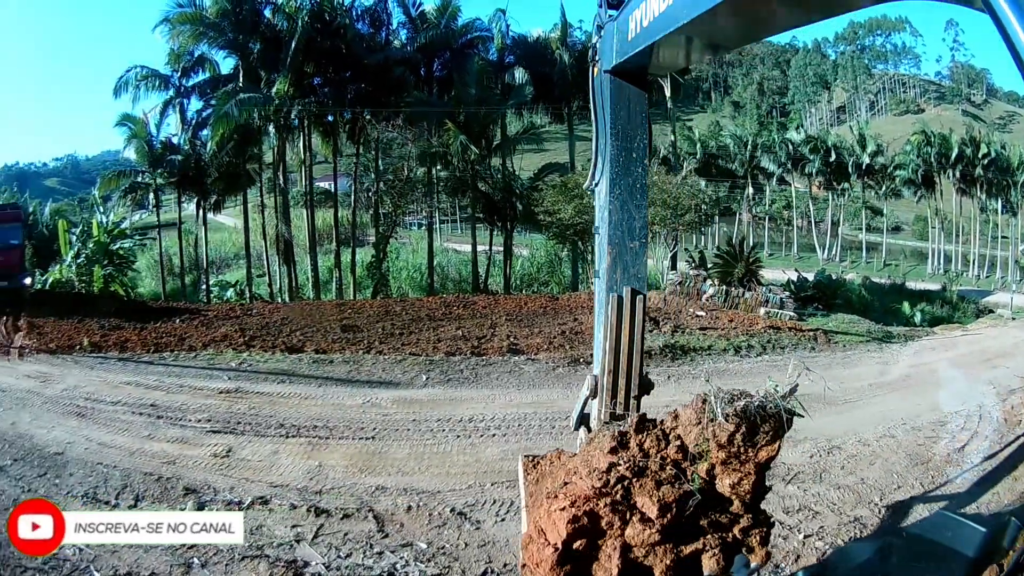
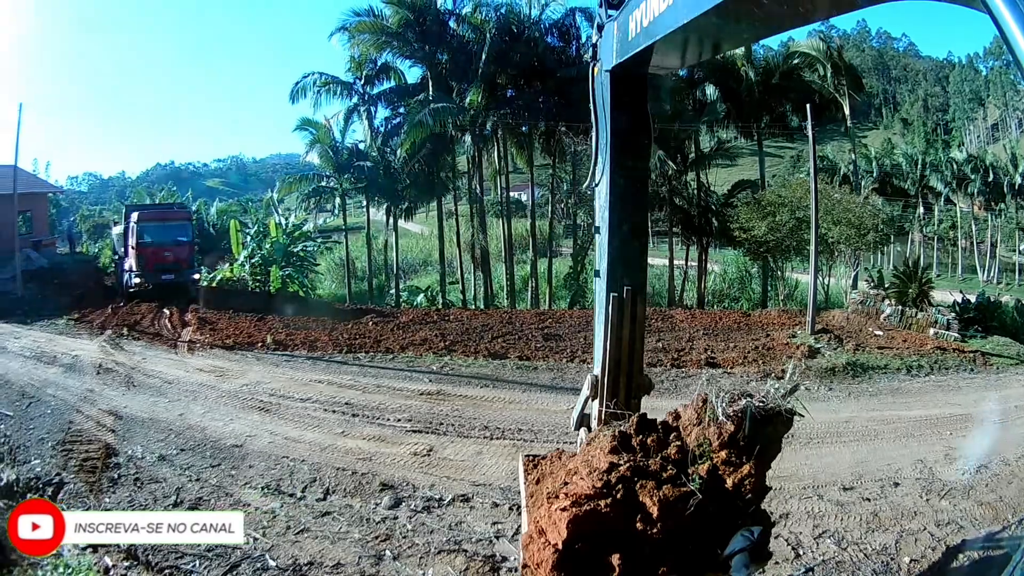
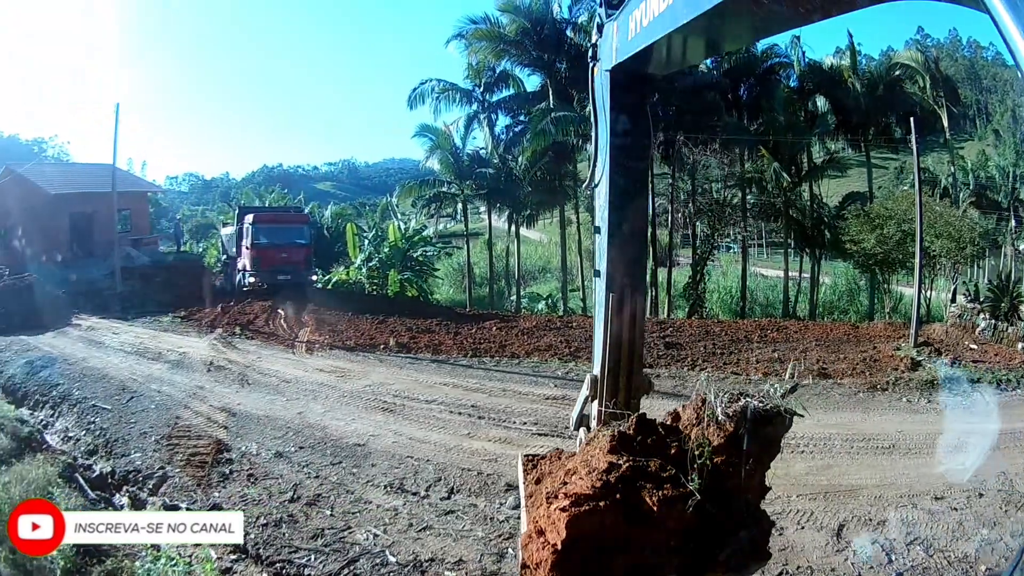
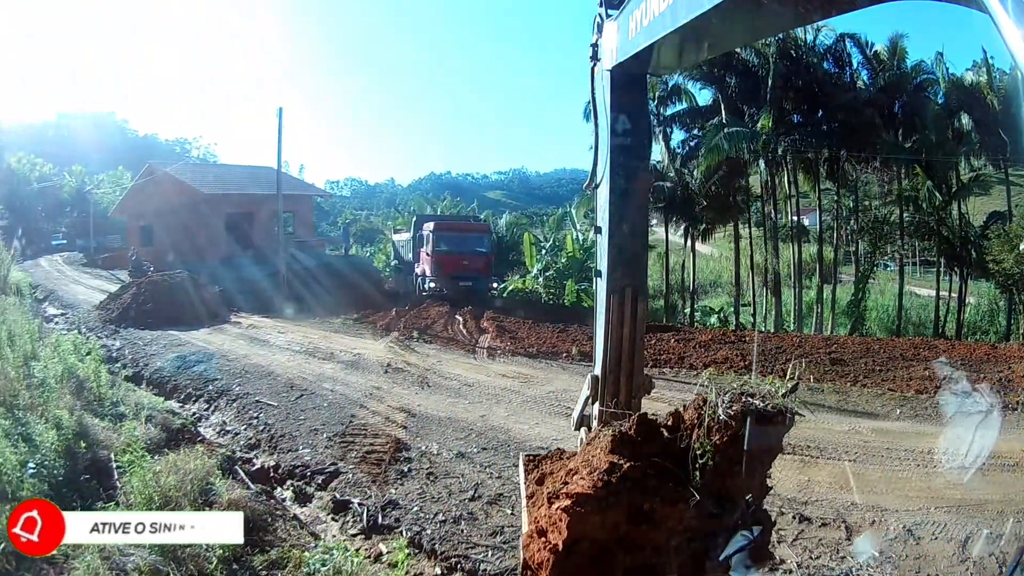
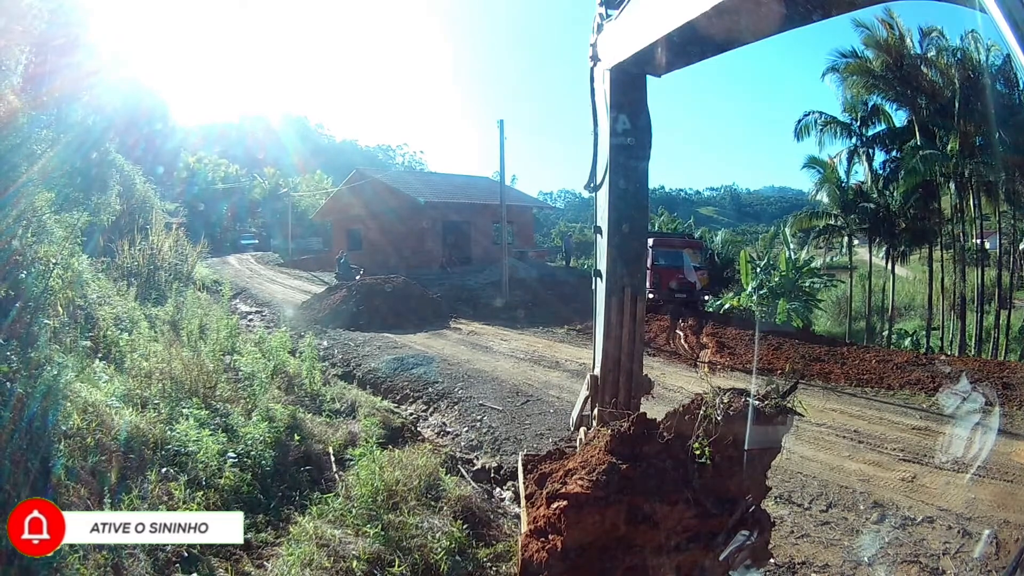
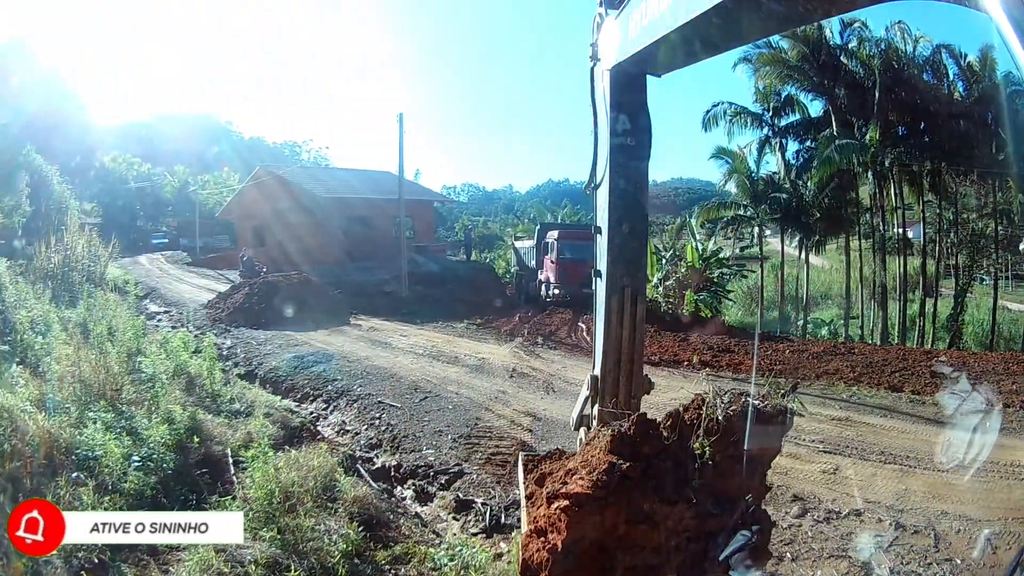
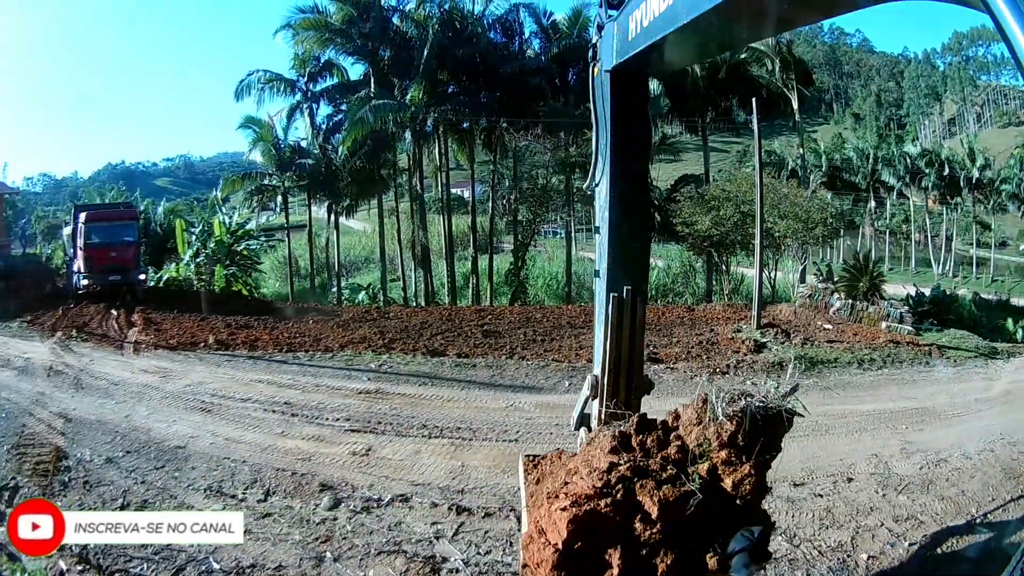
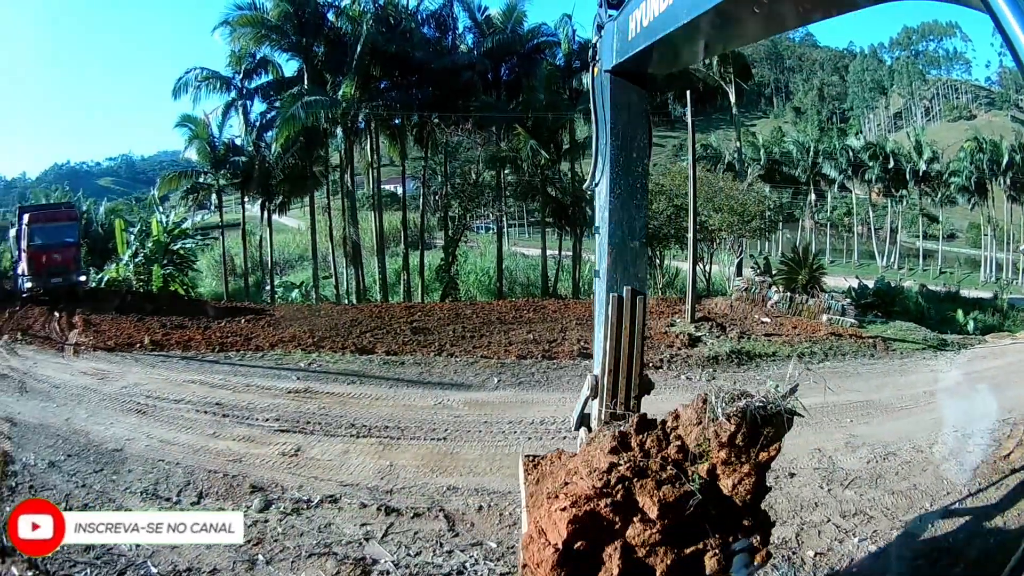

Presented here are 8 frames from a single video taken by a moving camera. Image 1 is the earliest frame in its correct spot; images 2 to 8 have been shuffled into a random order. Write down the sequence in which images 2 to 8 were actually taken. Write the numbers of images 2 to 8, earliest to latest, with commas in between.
8, 7, 2, 3, 4, 6, 5
